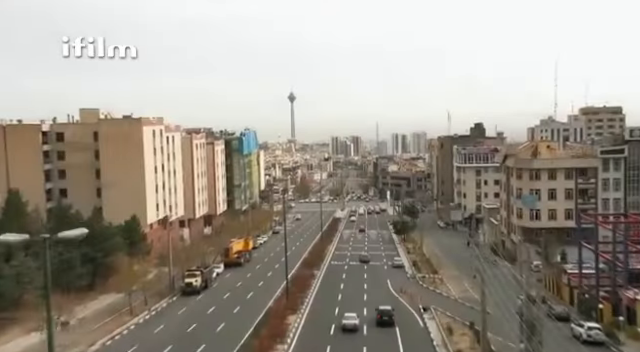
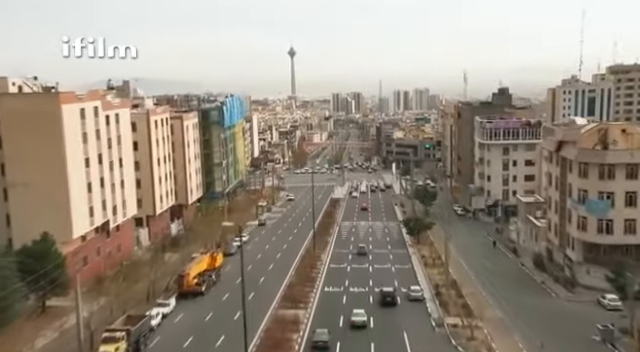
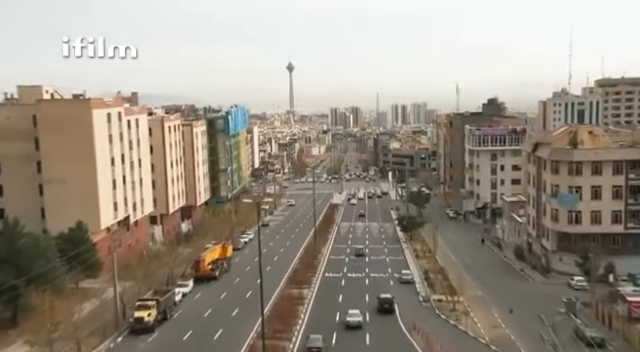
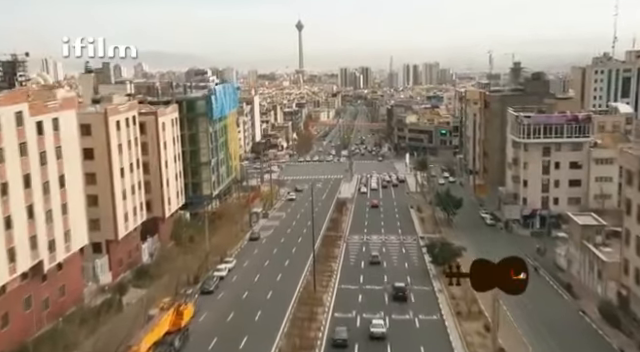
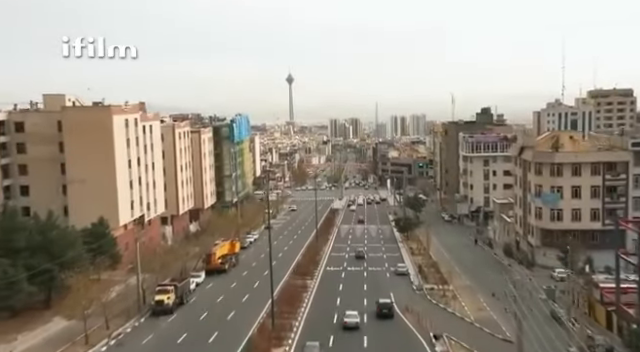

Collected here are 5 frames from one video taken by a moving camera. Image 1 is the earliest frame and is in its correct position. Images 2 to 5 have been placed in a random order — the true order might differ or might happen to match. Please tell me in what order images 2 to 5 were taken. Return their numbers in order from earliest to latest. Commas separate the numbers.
5, 3, 2, 4
